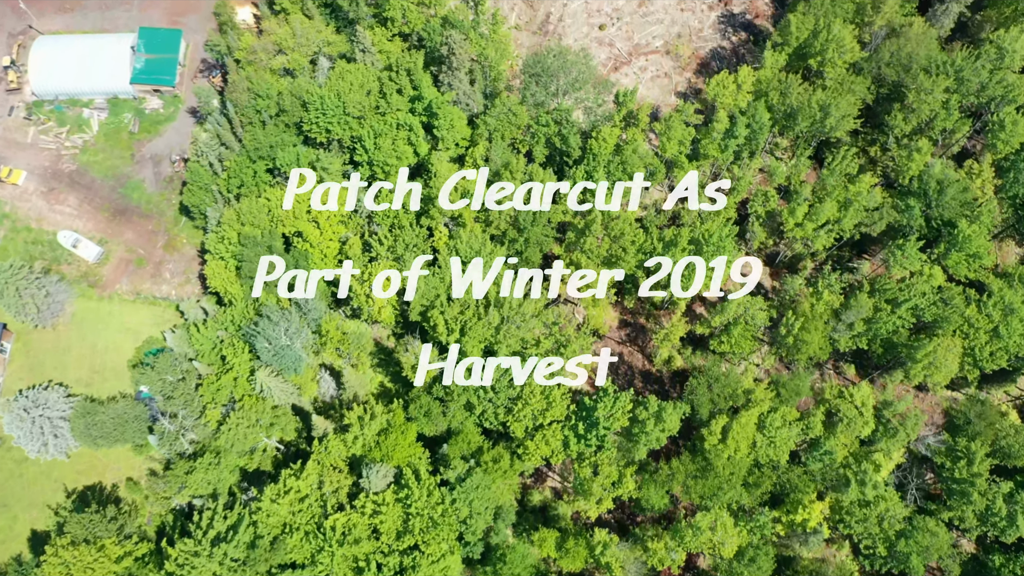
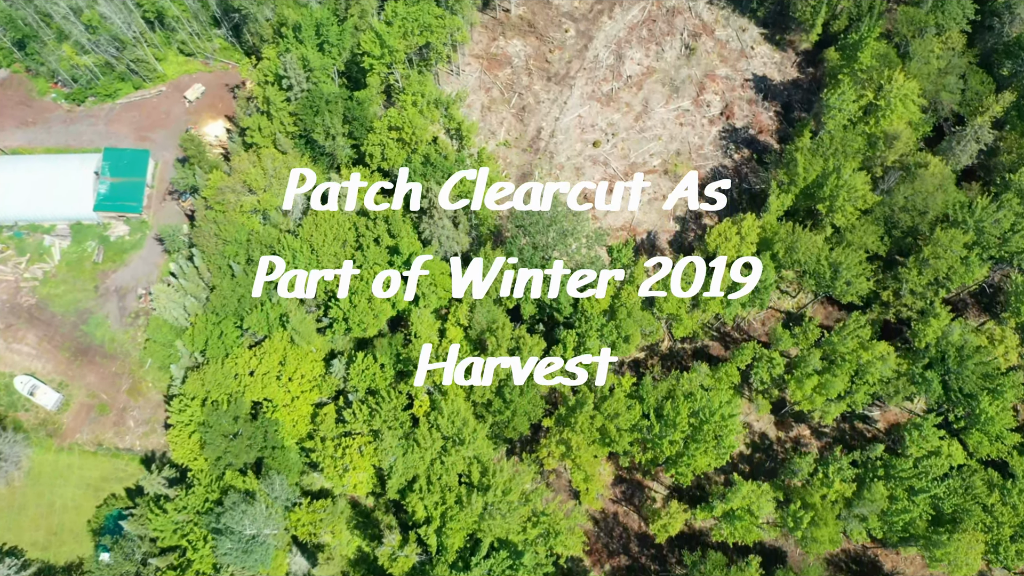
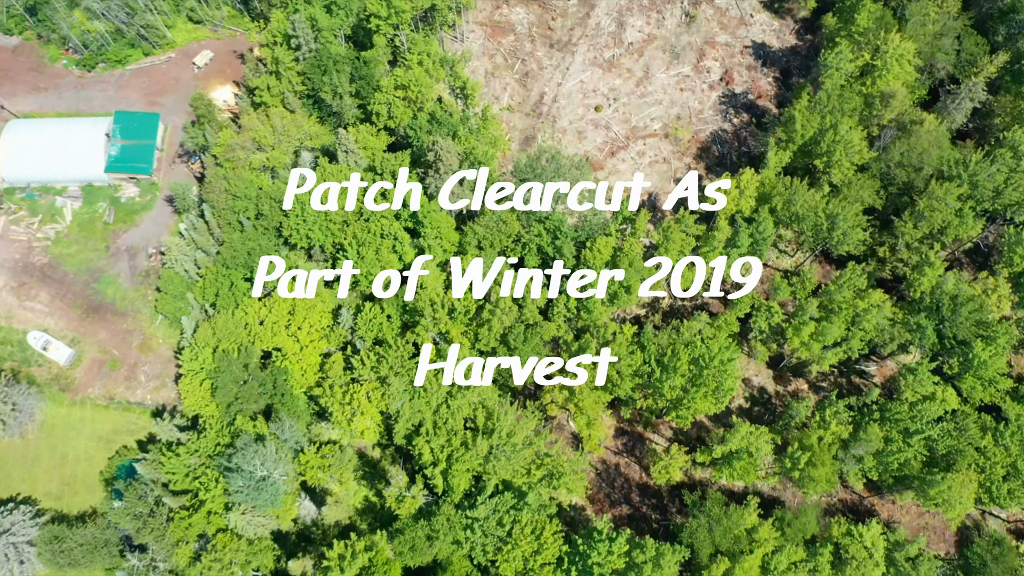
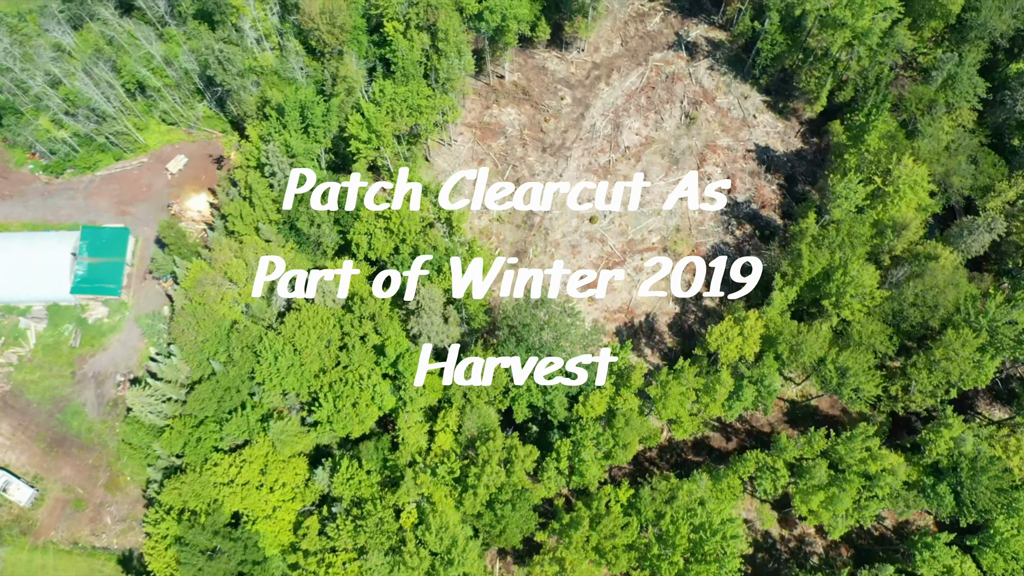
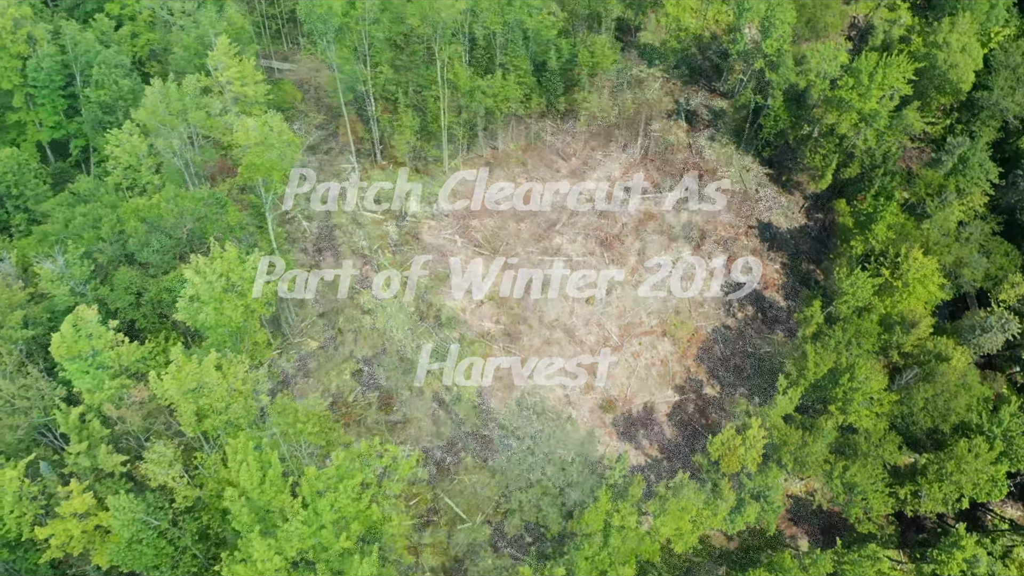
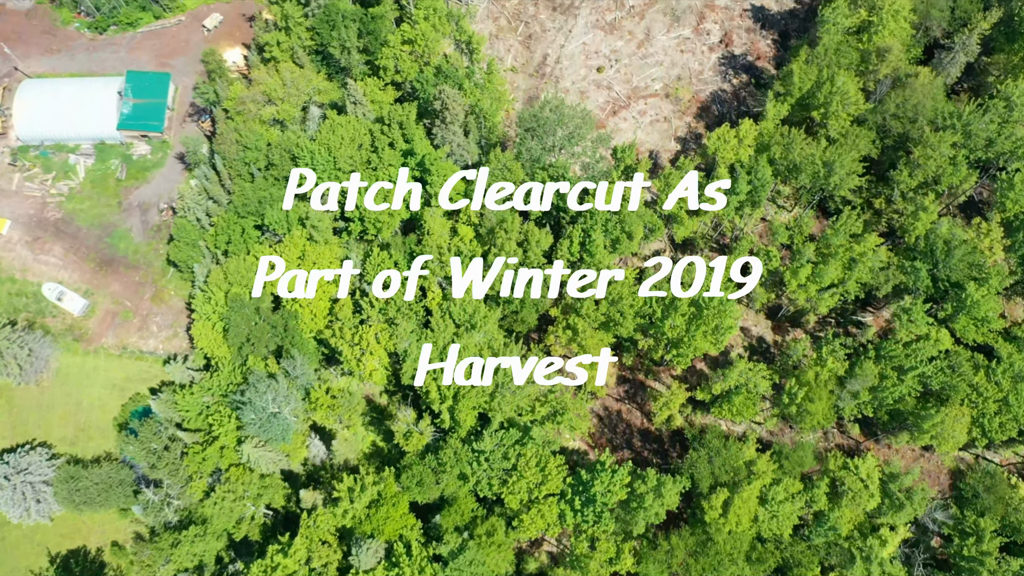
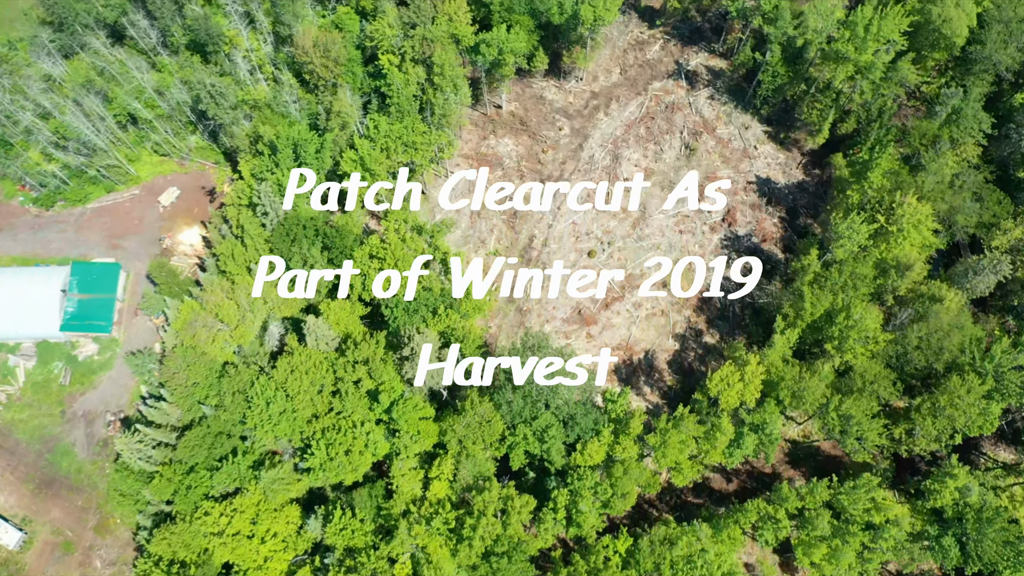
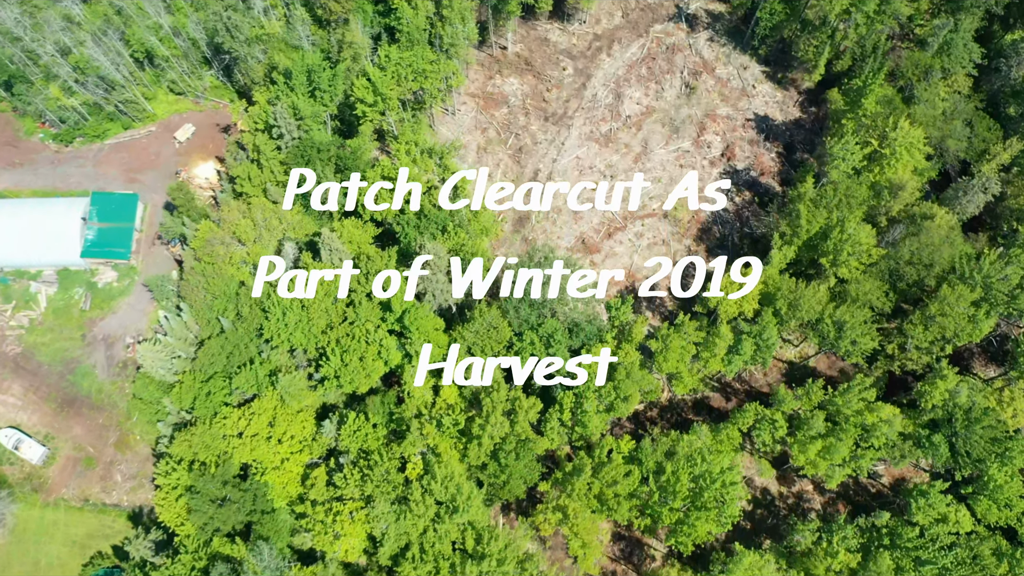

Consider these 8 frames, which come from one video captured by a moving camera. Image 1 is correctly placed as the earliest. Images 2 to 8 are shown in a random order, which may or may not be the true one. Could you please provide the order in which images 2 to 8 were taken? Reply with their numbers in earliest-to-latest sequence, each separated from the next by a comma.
6, 3, 2, 8, 4, 7, 5
